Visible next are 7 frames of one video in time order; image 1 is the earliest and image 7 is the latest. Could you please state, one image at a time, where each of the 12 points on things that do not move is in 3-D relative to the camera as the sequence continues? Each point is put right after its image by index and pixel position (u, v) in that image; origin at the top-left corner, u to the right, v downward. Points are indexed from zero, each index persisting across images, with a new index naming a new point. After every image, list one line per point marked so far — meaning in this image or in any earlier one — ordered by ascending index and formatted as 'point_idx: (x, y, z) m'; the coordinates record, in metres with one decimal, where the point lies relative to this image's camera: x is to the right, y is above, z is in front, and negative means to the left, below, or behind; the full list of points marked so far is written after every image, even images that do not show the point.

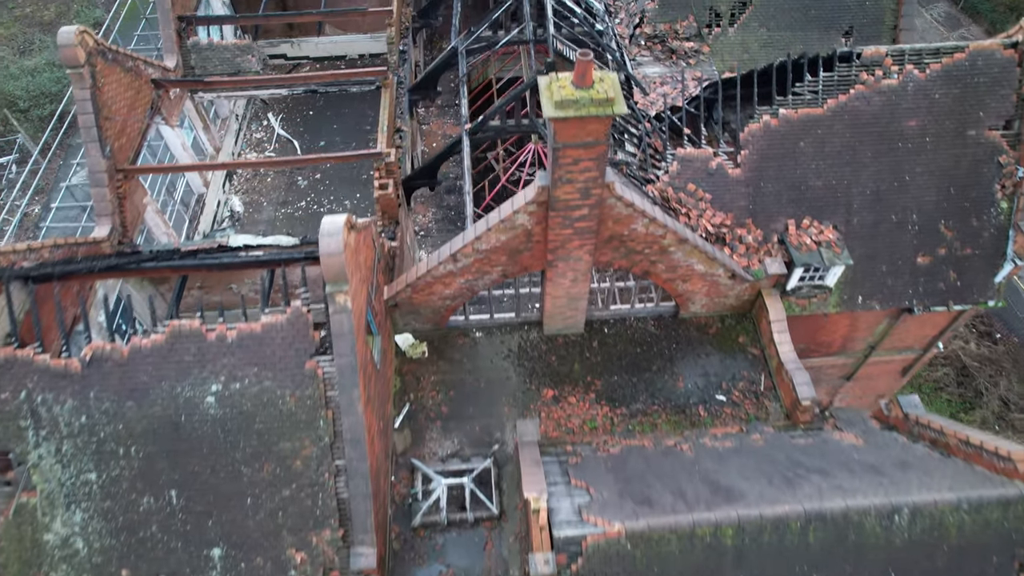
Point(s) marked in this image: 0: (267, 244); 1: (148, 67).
0: (-6.9, +1.2, +12.2) m
1: (-11.4, +7.0, +13.6) m
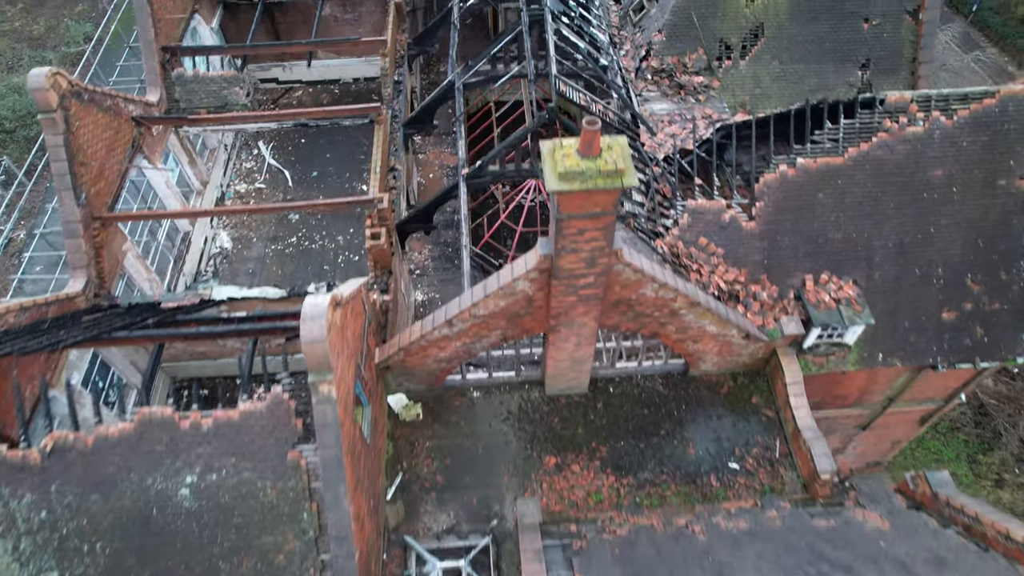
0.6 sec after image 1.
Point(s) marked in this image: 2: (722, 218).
0: (-6.9, -0.2, +11.6) m
1: (-11.4, +5.5, +12.9) m
2: (+5.1, +1.7, +10.6) m
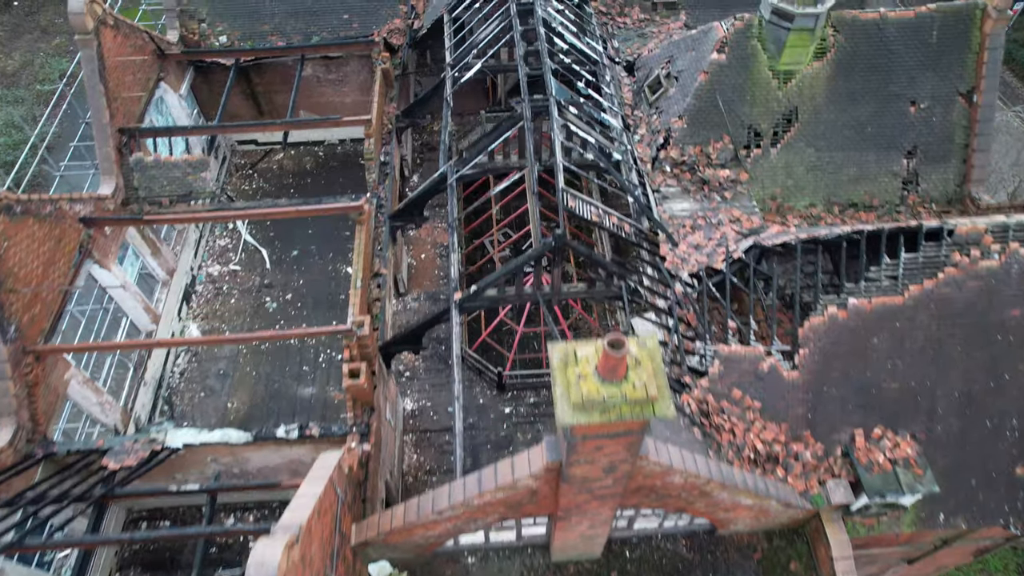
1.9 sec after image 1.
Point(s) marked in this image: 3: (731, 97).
0: (-6.9, -3.6, +10.0) m
1: (-11.4, +2.2, +11.3) m
2: (+5.1, -1.6, +9.0) m
3: (+6.0, +5.2, +11.8) m
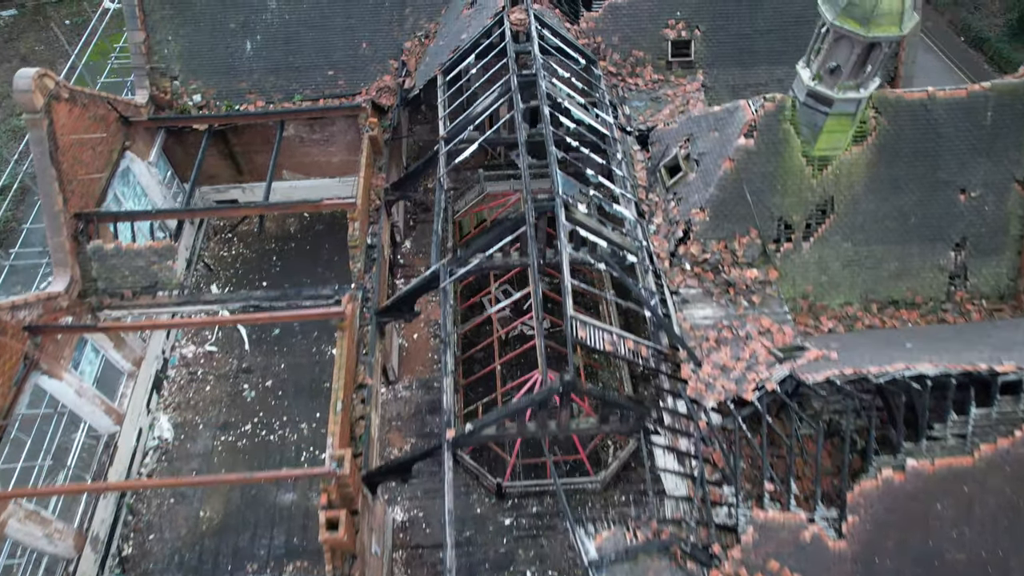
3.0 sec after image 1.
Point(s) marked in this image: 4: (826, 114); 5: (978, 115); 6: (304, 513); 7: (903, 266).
0: (-6.9, -6.3, +8.7) m
1: (-11.4, -0.6, +10.0) m
2: (+5.1, -4.4, +7.7) m
3: (+6.0, +2.5, +10.5) m
4: (+7.2, +4.0, +10.0) m
5: (+11.4, +4.2, +10.6) m
6: (-5.9, -6.4, +12.3) m
7: (+9.9, +0.6, +10.9) m
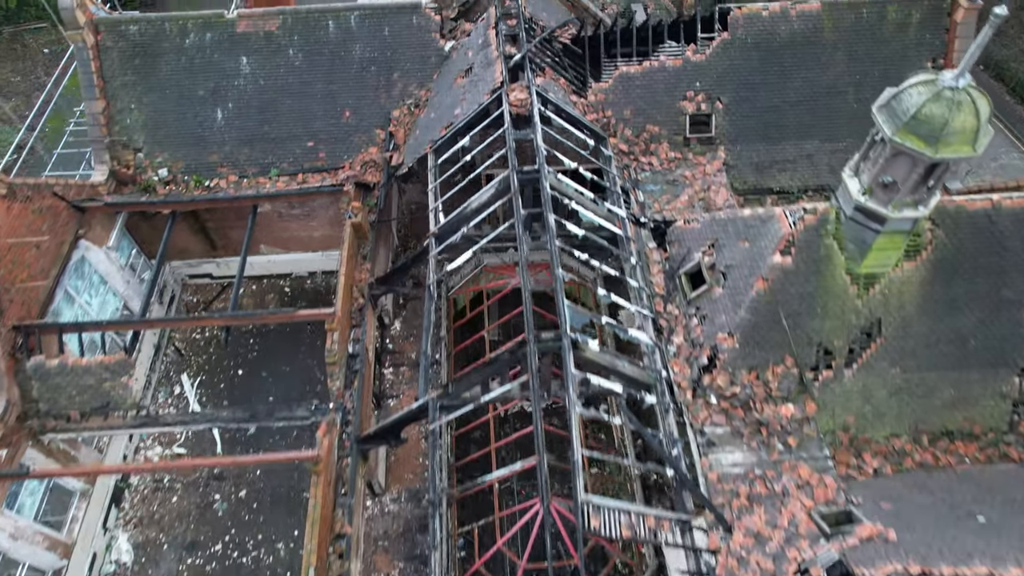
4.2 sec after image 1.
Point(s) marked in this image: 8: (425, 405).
0: (-7.0, -9.2, +7.4) m
1: (-11.4, -3.5, +8.7) m
2: (+5.1, -7.3, +6.3) m
3: (+6.0, -0.5, +9.1) m
4: (+7.2, +1.1, +8.5) m
5: (+11.4, +1.3, +9.2) m
6: (-5.9, -9.3, +10.9) m
7: (+9.9, -2.3, +9.5) m
8: (-1.9, -2.4, +9.3) m
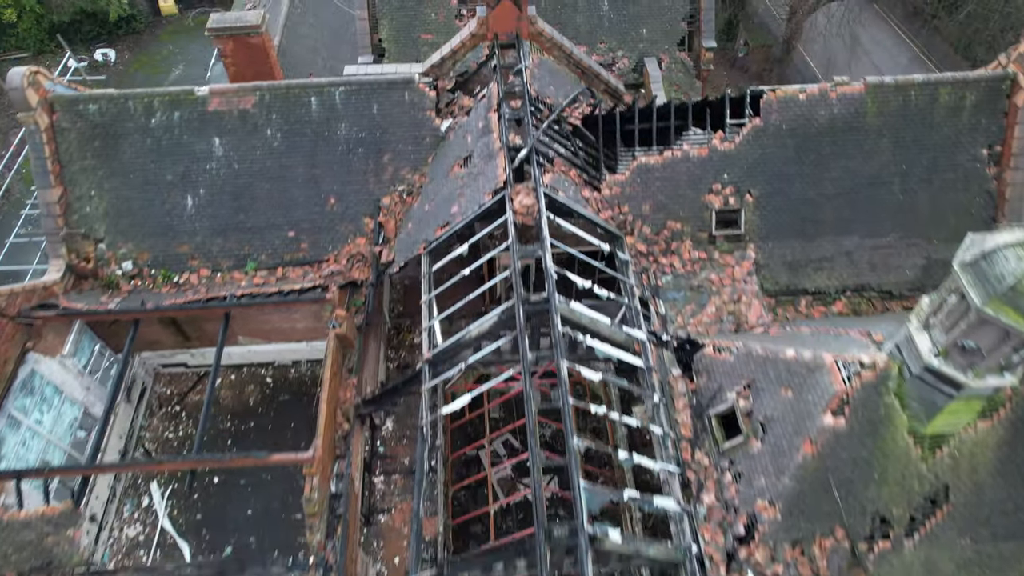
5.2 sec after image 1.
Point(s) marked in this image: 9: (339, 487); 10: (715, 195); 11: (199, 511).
0: (-6.9, -12.2, +6.1) m
1: (-11.4, -6.4, +7.3) m
2: (+5.2, -10.2, +5.0) m
3: (+6.1, -3.4, +7.8) m
4: (+7.3, -1.8, +7.2) m
5: (+11.5, -1.6, +7.8) m
6: (-5.9, -12.2, +9.6) m
7: (+9.9, -5.3, +8.1) m
8: (-1.8, -5.4, +8.0) m
9: (-3.9, -4.4, +9.9) m
10: (+5.1, +2.3, +10.8) m
11: (-9.0, -6.3, +12.3) m
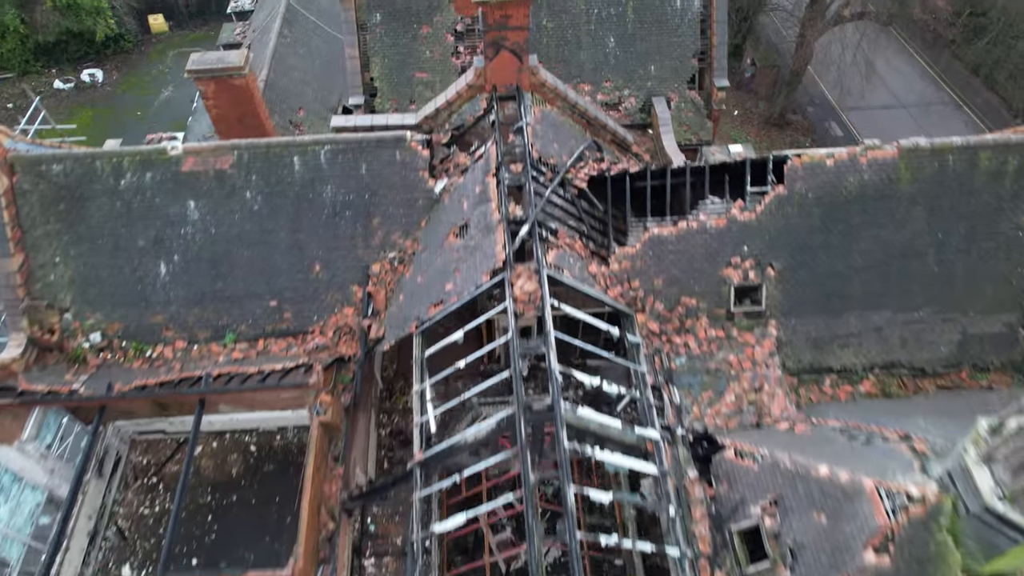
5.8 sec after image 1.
0: (-6.9, -14.0, +5.2) m
1: (-11.4, -8.3, +6.5) m
2: (+5.2, -12.1, +4.1) m
3: (+6.1, -5.3, +6.9) m
4: (+7.3, -3.7, +6.3) m
5: (+11.5, -3.5, +6.9) m
6: (-5.9, -14.1, +8.8) m
7: (+9.9, -7.2, +7.3) m
8: (-1.8, -7.2, +7.1) m
9: (-3.9, -6.3, +9.0) m
10: (+5.1, +0.4, +9.9) m
11: (-9.0, -8.2, +11.4) m
